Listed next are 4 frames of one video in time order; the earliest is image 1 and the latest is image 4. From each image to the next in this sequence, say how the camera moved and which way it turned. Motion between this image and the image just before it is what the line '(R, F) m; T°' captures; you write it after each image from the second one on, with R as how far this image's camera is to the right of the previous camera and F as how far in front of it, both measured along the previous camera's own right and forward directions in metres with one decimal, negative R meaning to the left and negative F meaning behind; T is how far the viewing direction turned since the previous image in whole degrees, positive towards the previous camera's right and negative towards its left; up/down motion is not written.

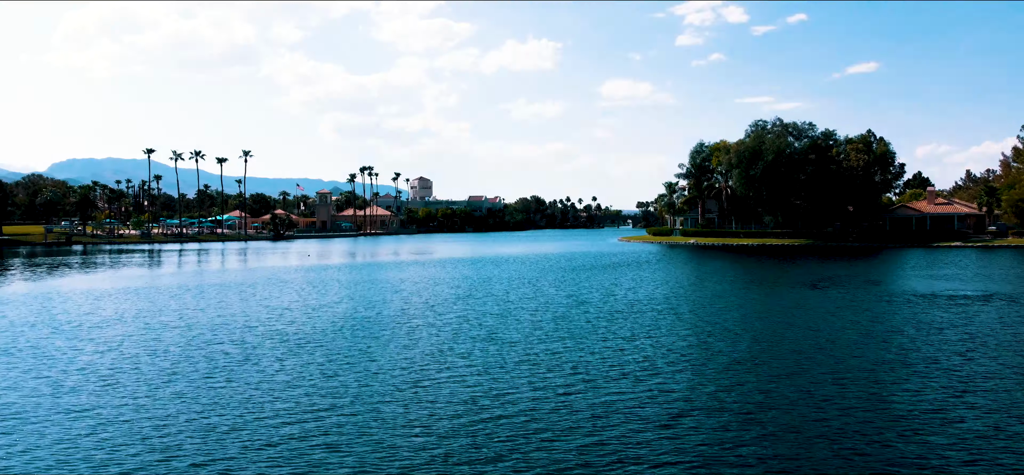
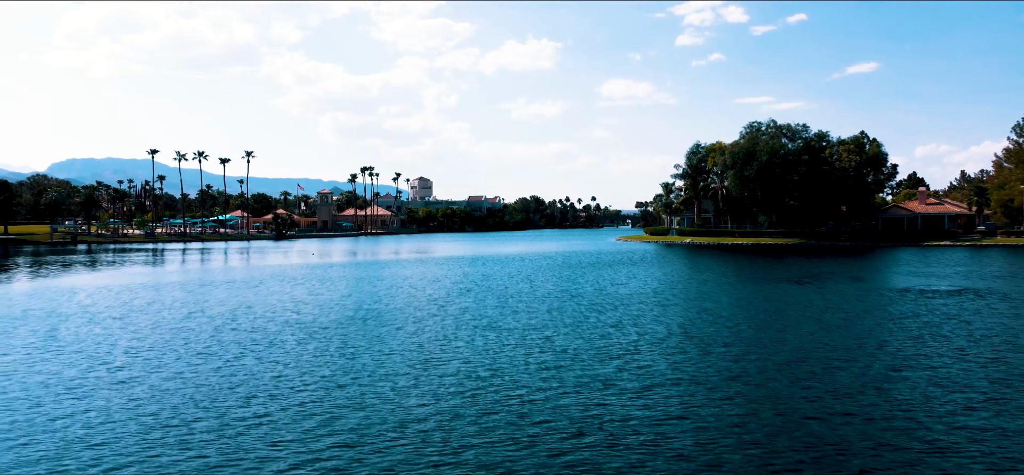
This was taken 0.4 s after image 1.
(0.0, -0.9) m; 0°
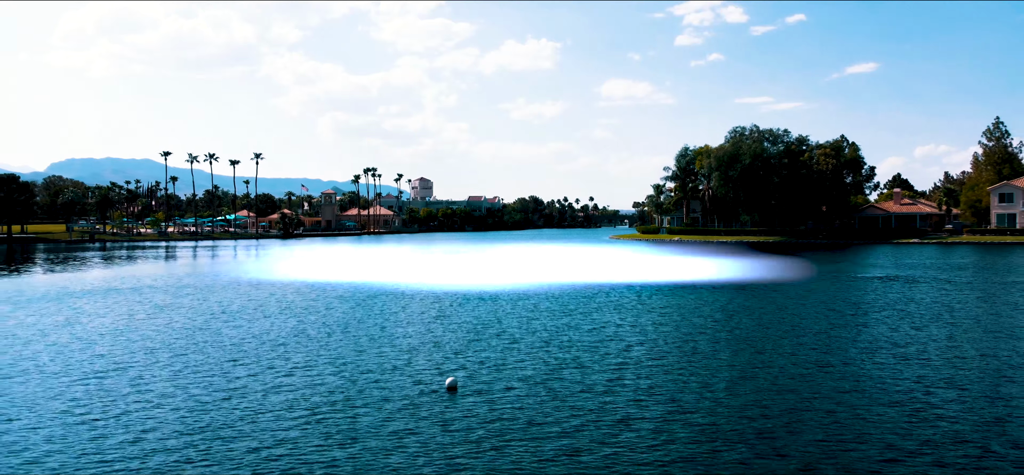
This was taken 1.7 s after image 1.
(+0.1, -3.1) m; 0°
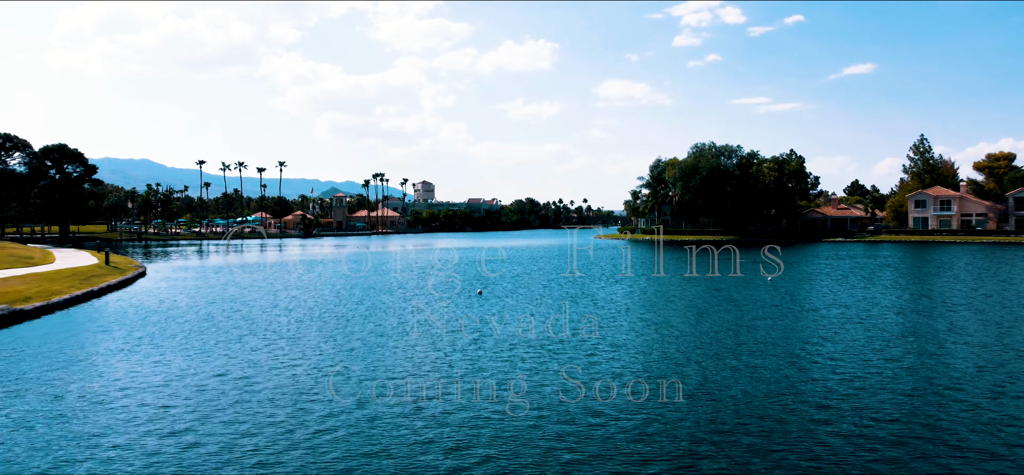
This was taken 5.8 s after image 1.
(+0.2, -9.8) m; 0°
